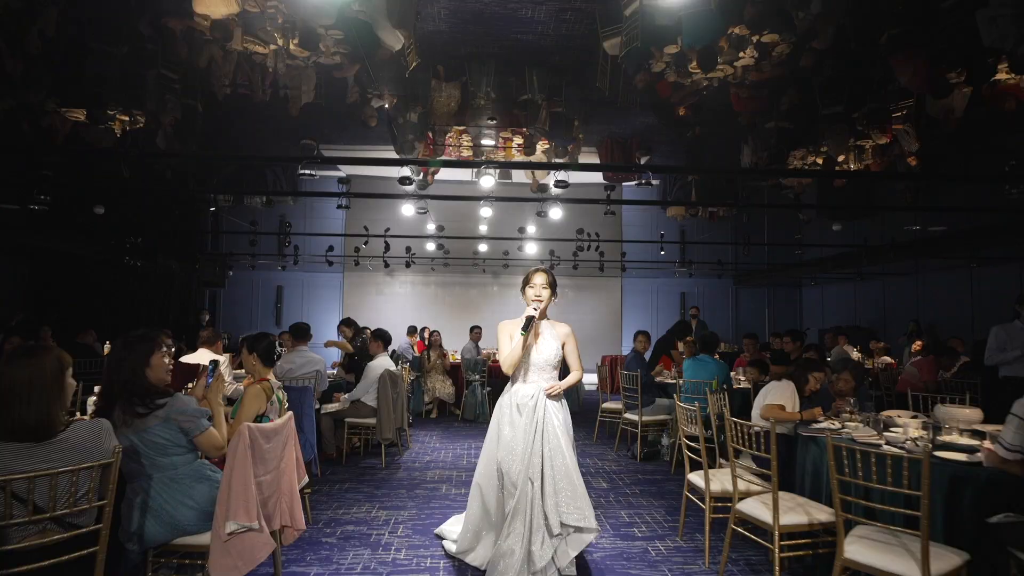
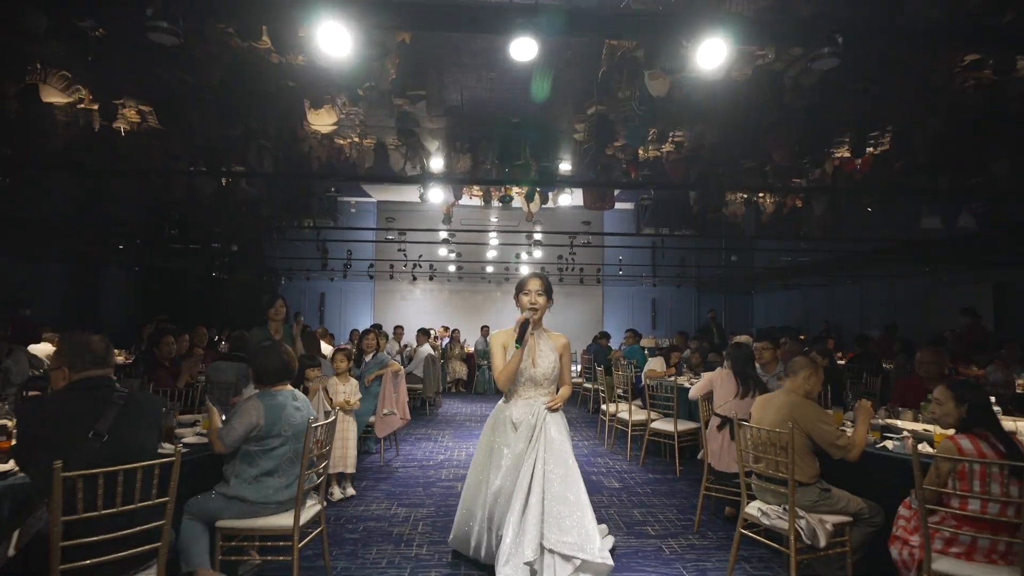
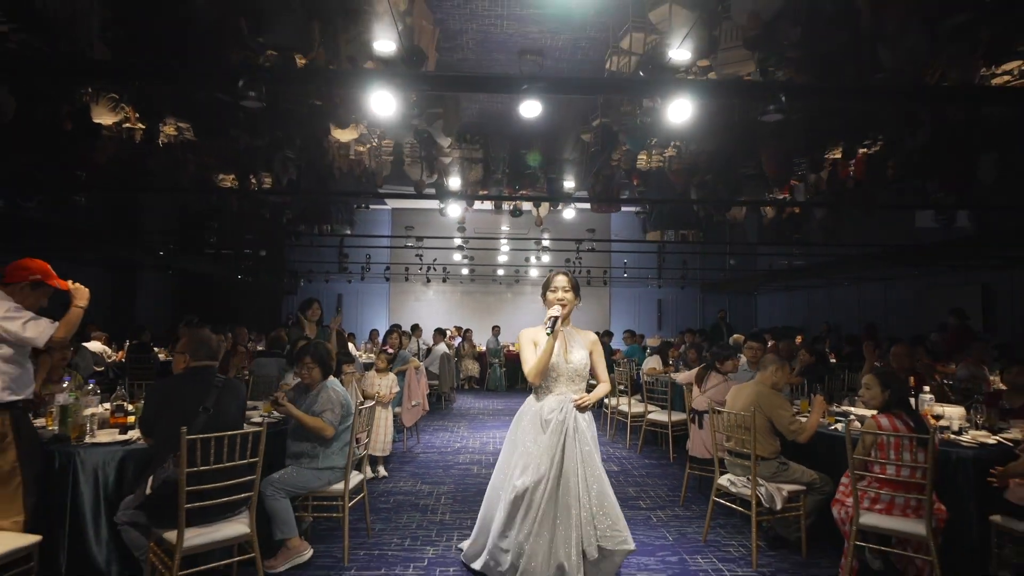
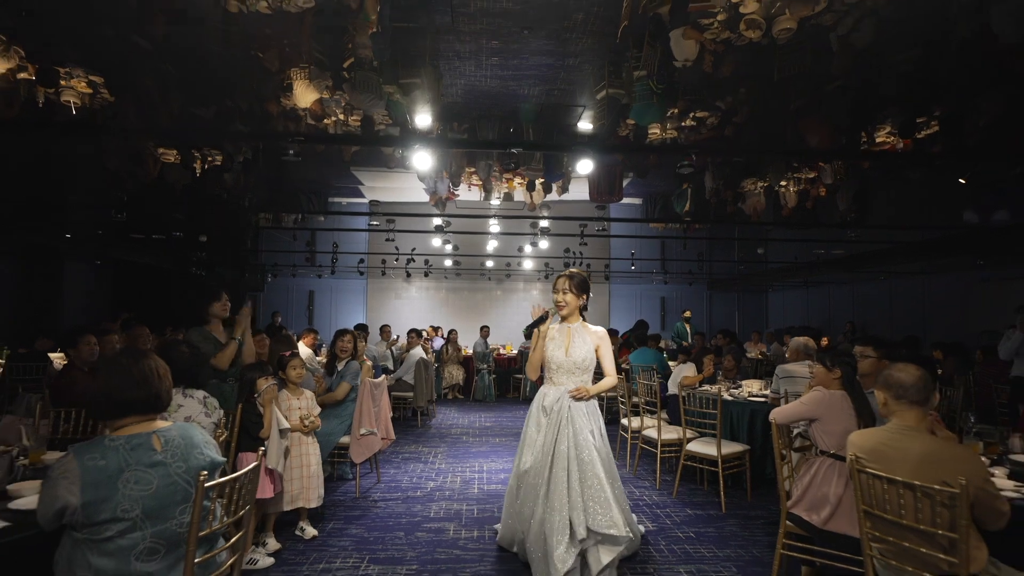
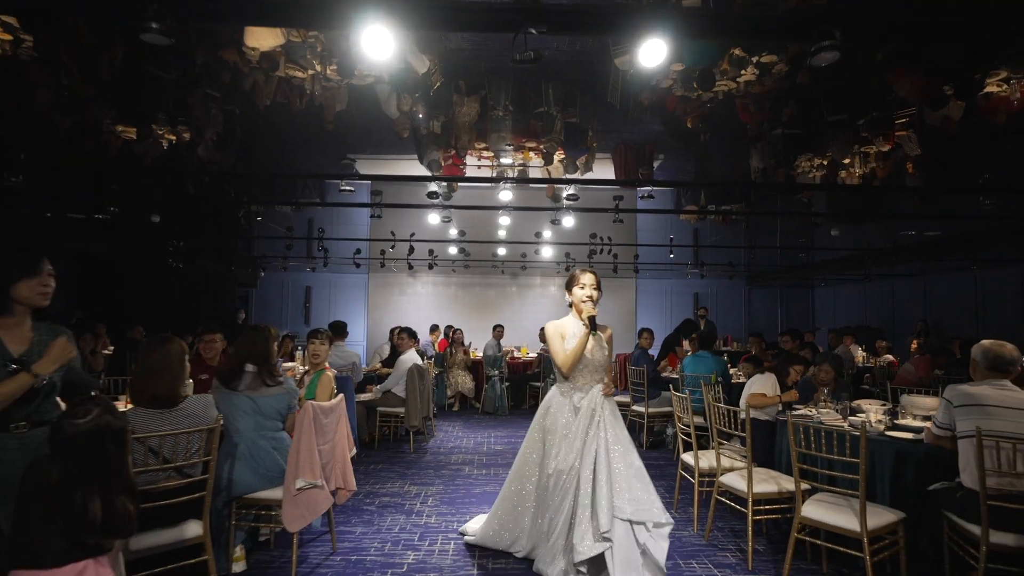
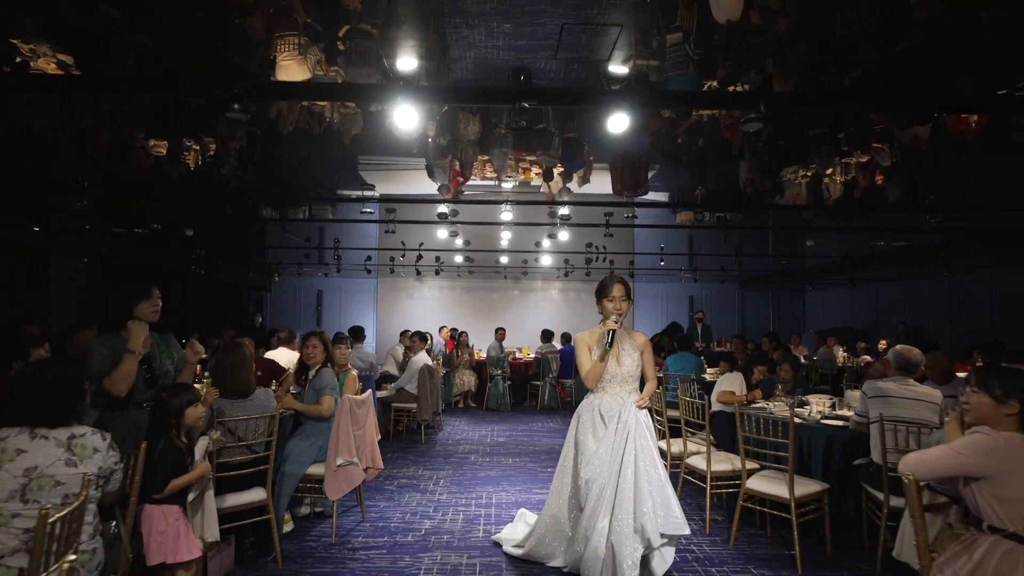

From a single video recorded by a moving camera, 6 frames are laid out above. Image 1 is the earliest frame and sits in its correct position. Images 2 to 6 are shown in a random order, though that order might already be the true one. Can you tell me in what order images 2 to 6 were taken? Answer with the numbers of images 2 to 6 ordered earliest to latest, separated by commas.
5, 6, 4, 2, 3
